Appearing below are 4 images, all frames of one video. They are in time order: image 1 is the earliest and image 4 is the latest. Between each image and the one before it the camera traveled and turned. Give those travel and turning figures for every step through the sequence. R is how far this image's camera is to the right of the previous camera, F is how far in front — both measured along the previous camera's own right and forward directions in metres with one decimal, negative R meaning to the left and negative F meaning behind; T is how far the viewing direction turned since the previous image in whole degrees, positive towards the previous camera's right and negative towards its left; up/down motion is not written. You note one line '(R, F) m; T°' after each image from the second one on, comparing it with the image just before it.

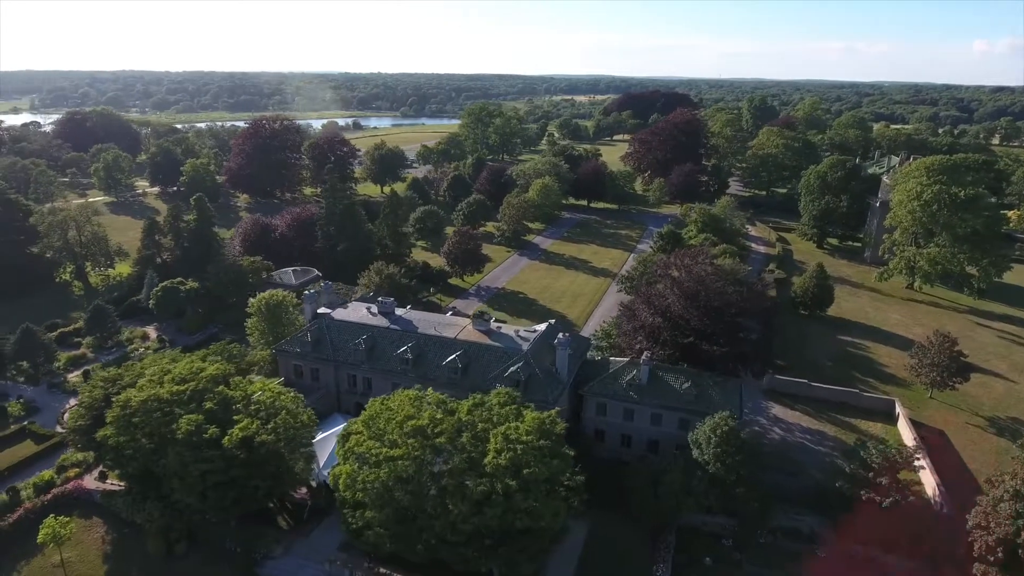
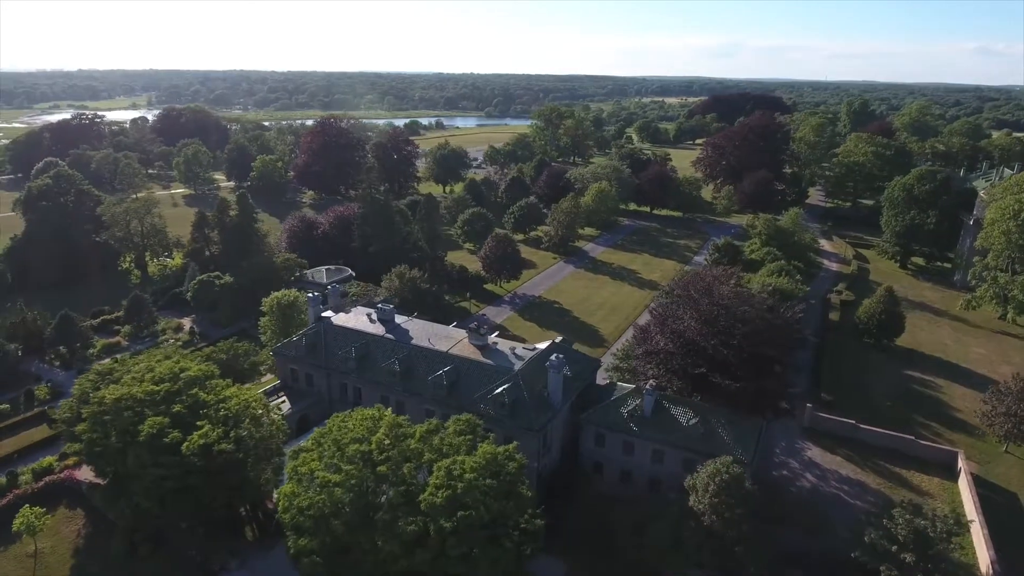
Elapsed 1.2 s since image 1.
(+5.1, +3.1) m; -8°
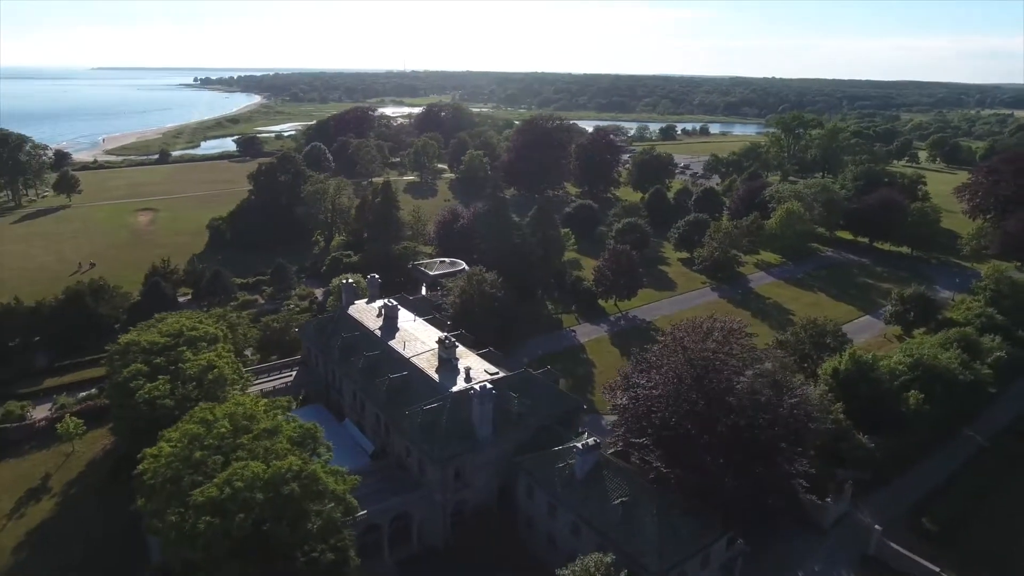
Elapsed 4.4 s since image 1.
(+15.8, +7.1) m; -24°
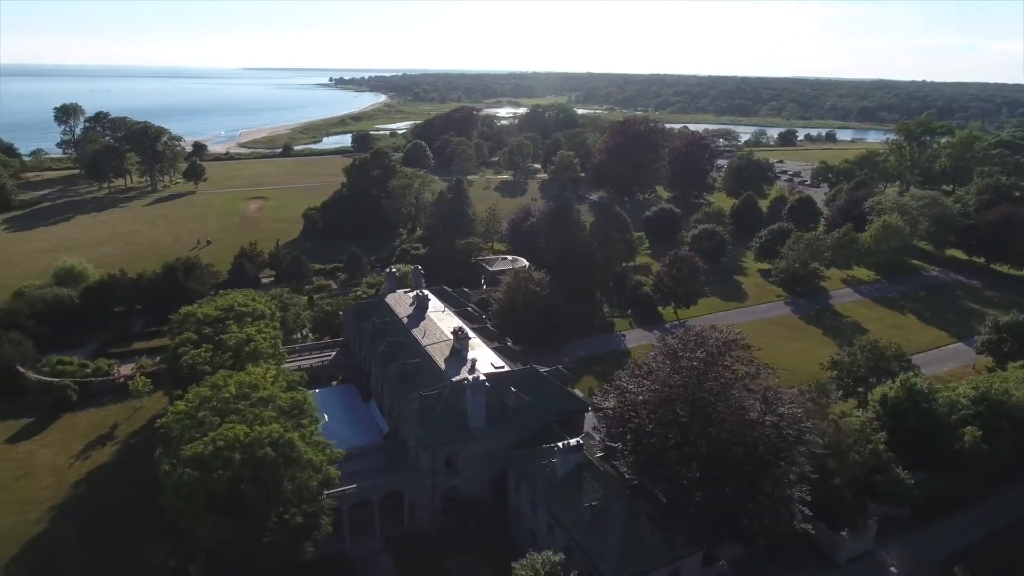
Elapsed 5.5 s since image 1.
(+5.6, +0.1) m; -10°
